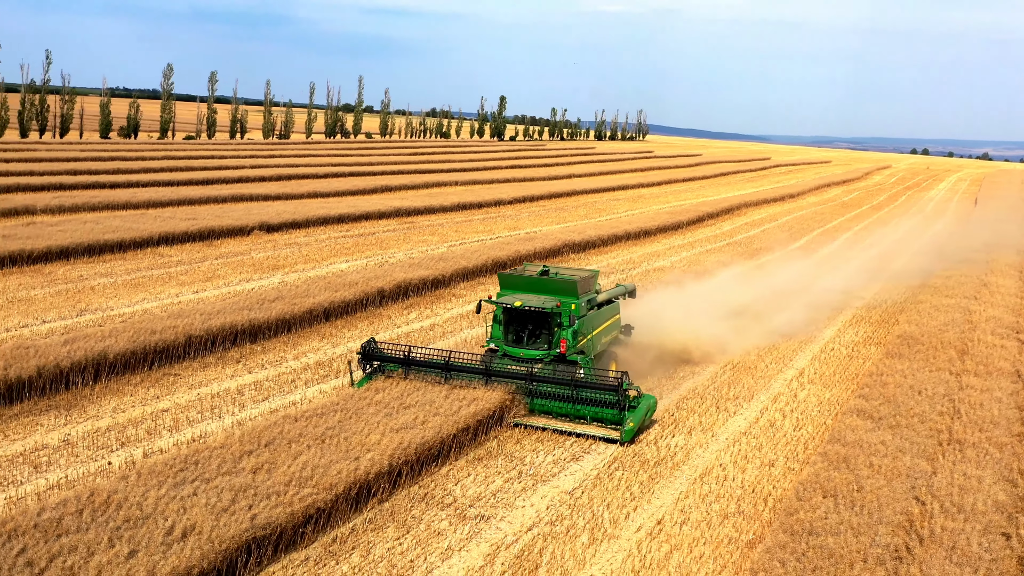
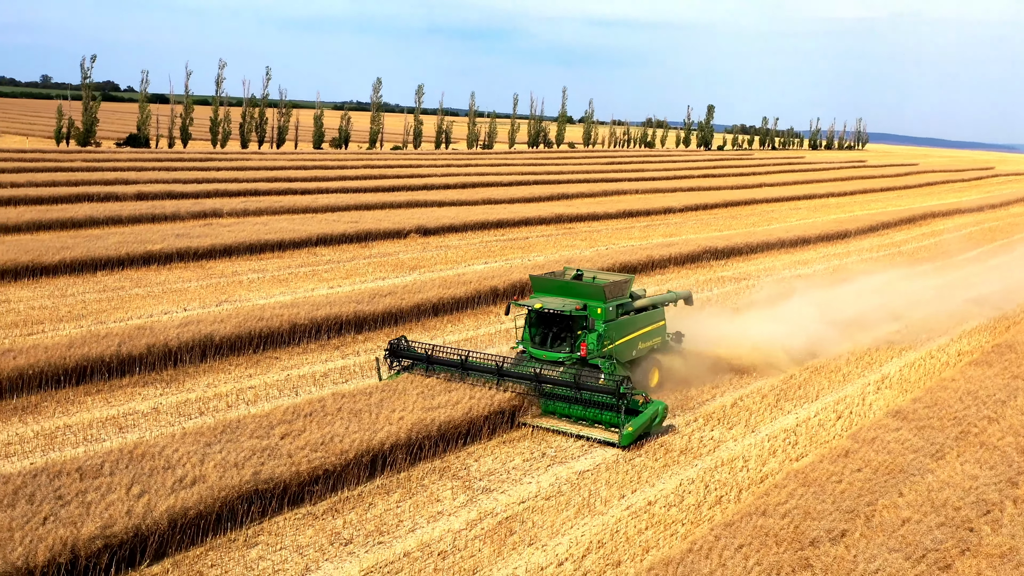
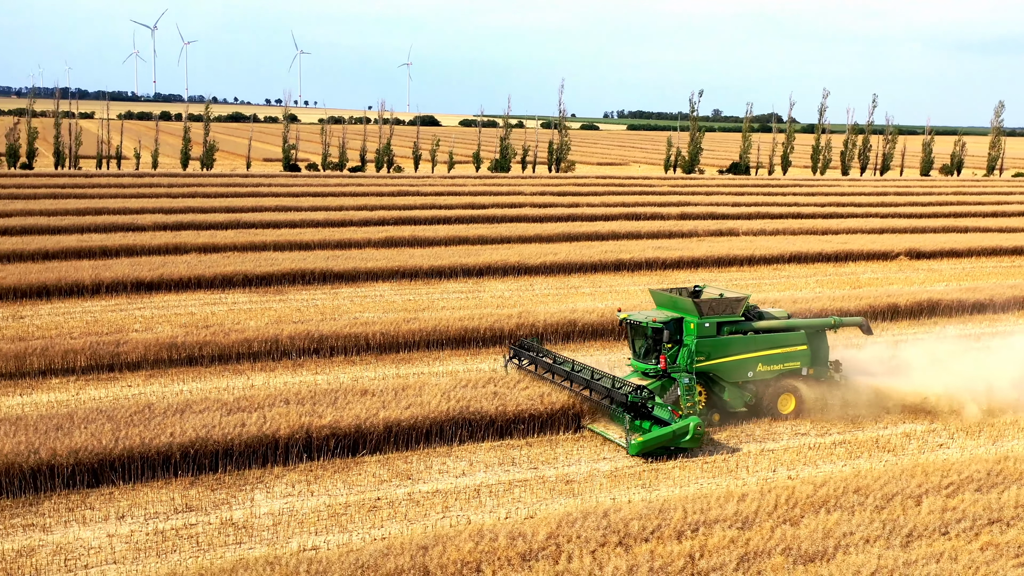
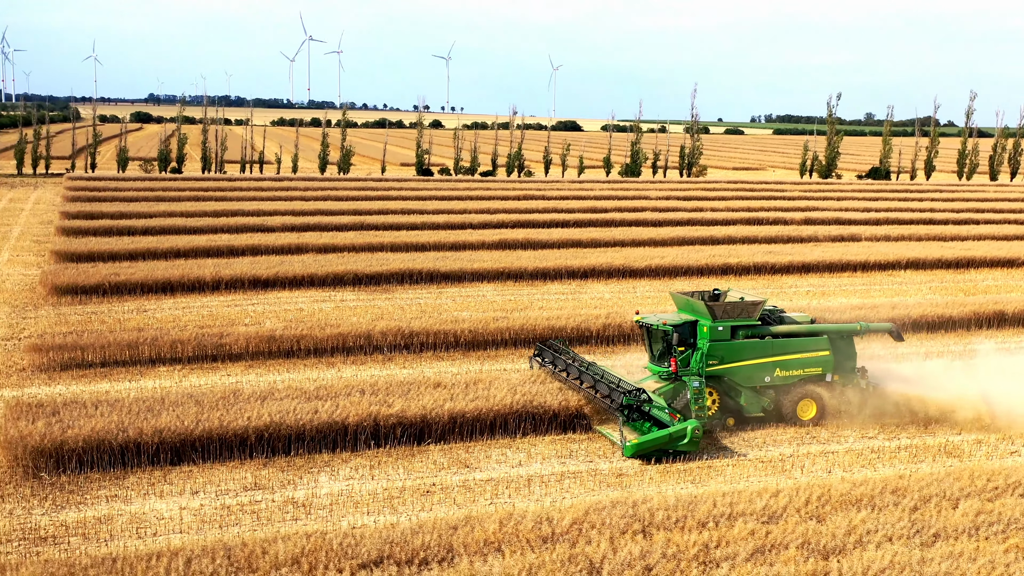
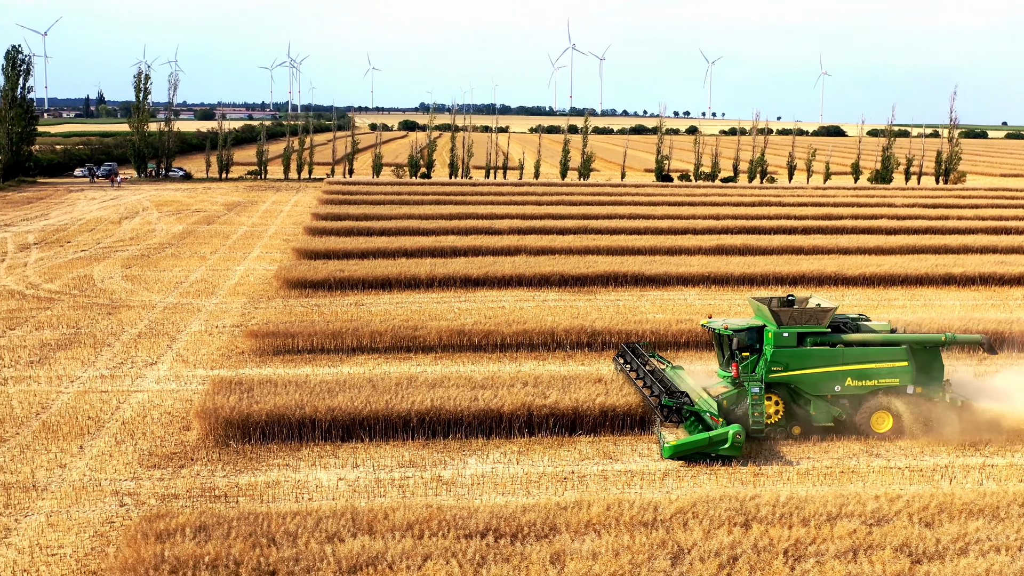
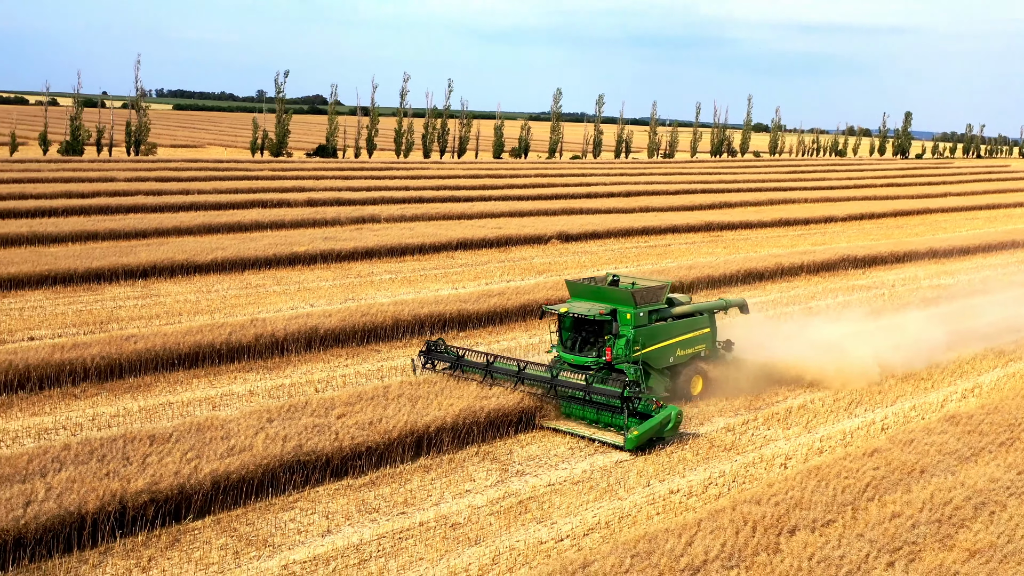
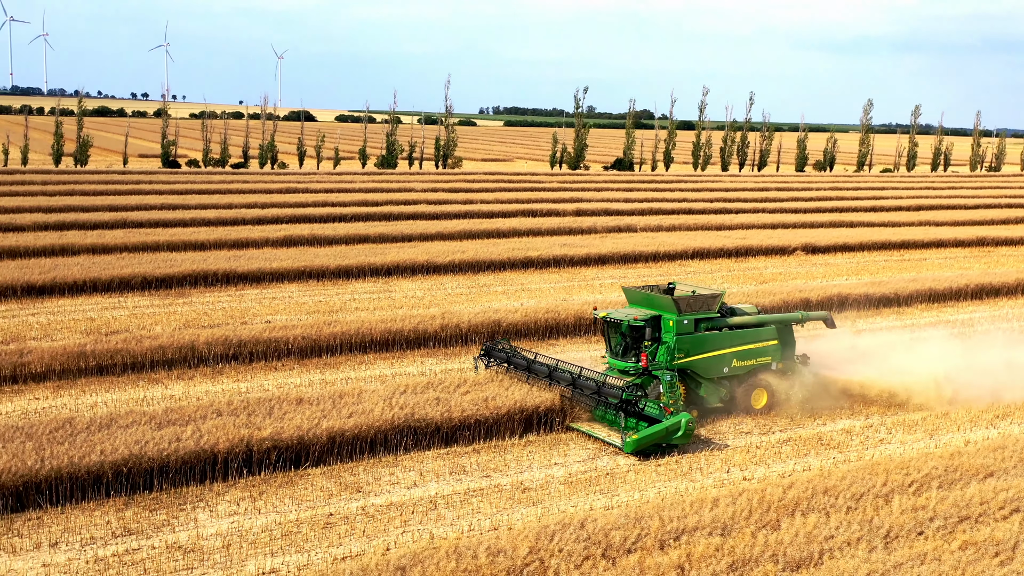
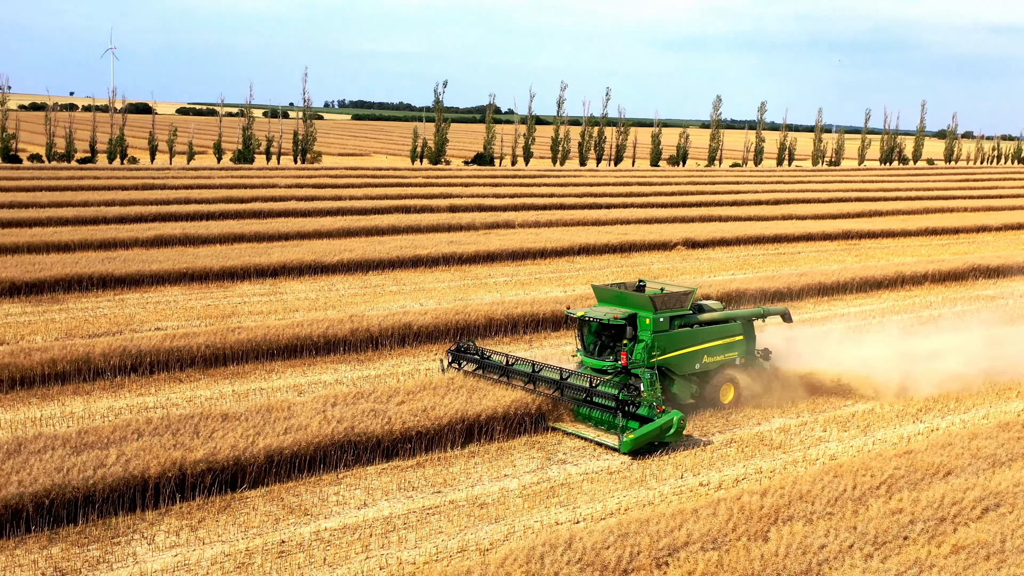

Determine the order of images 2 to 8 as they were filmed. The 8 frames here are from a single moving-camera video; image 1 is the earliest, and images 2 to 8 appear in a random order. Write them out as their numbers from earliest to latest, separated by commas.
2, 6, 8, 7, 3, 4, 5
